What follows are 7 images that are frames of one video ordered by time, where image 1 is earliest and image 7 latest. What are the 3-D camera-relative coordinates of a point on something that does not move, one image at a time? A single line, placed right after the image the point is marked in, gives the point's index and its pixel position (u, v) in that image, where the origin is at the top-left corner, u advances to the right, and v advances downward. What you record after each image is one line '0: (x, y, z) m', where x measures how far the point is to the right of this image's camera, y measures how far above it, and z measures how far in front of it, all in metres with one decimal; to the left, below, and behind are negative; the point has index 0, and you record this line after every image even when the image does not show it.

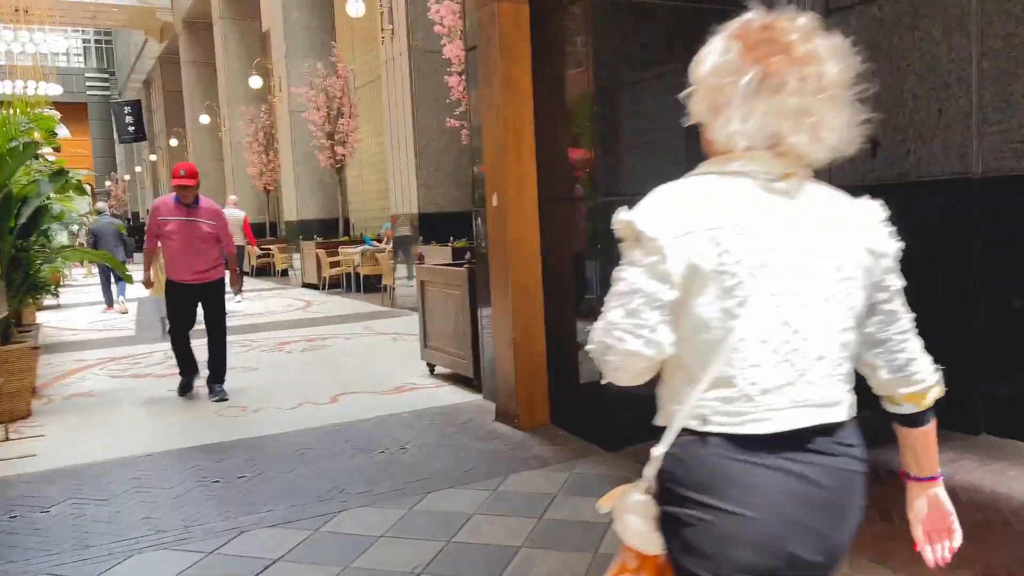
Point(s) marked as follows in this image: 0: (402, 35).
0: (-1.2, +2.6, +8.5) m
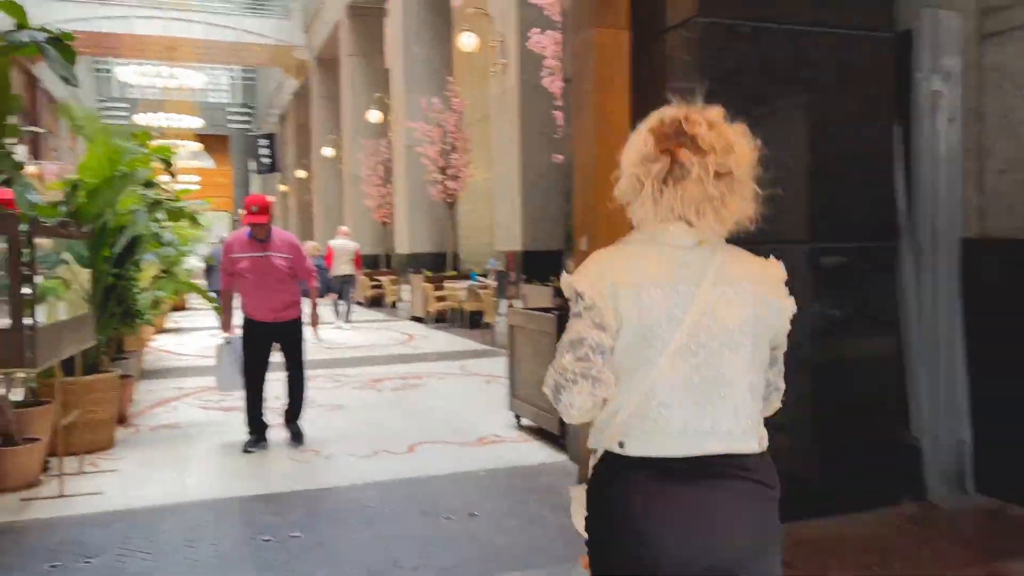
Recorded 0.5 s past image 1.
0: (0.0, +2.2, +8.3) m
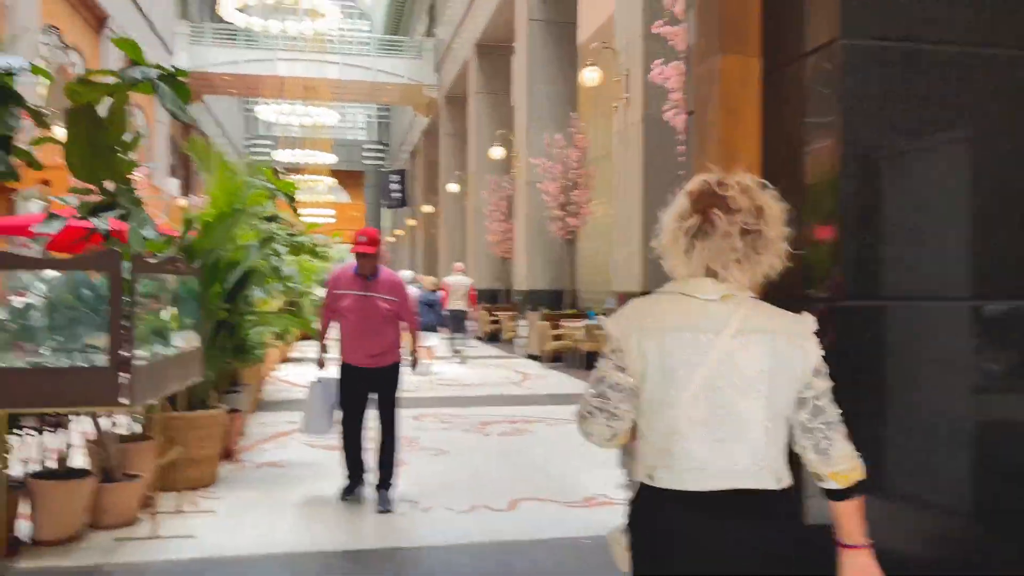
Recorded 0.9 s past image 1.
0: (+1.2, +1.8, +8.0) m
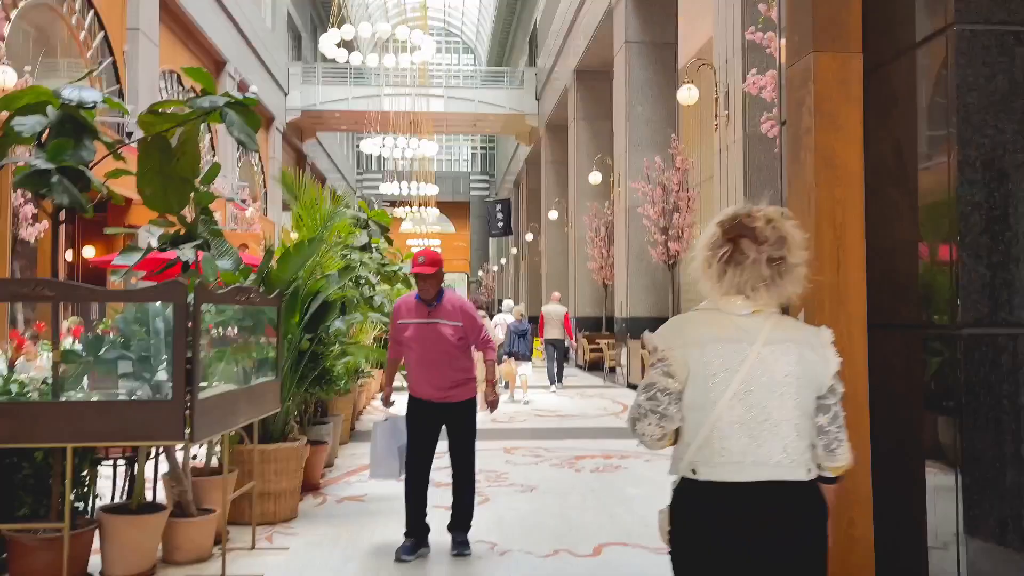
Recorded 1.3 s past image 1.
0: (+2.1, +1.6, +7.6) m
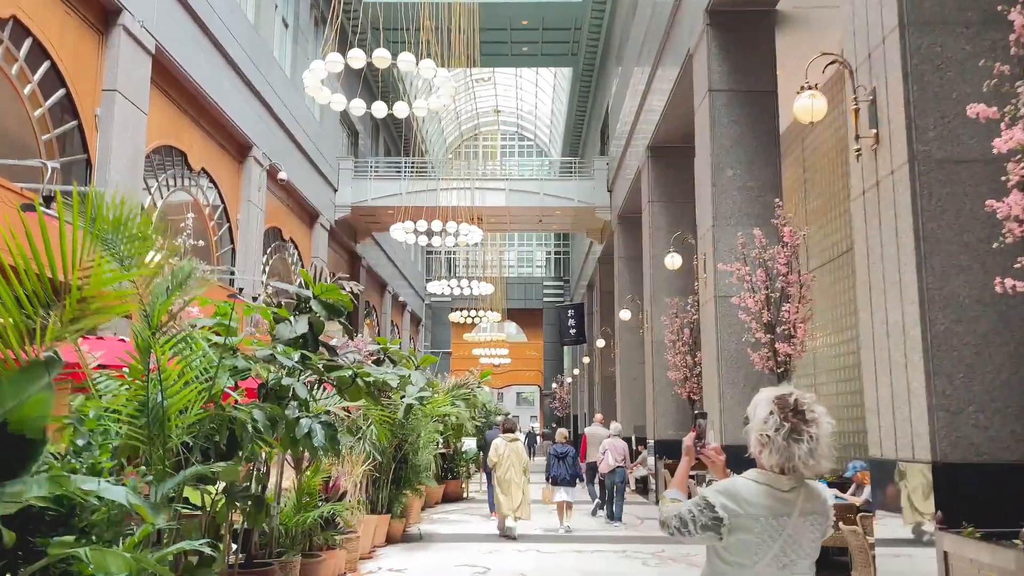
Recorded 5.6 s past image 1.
0: (+2.2, +0.9, +4.8) m
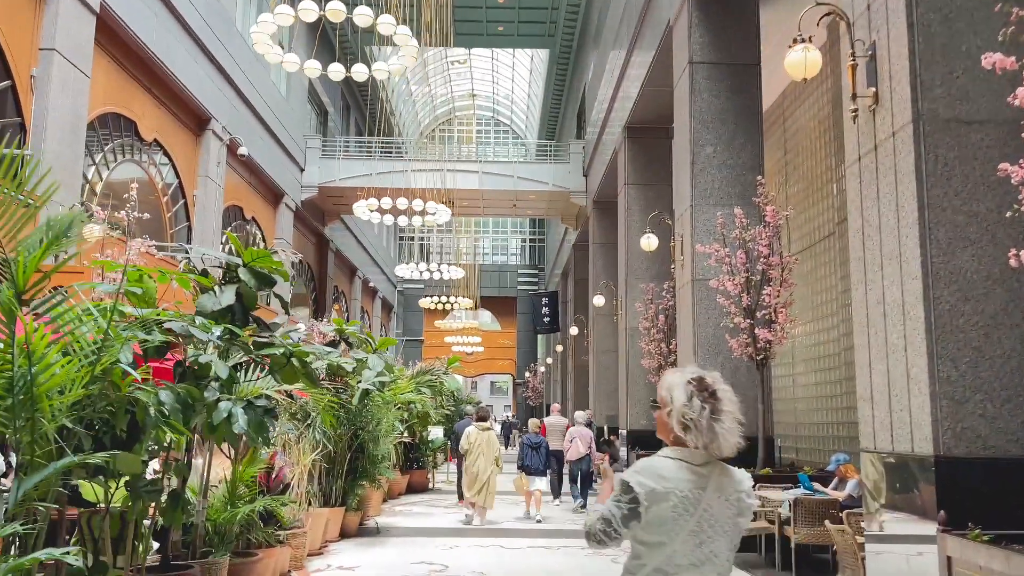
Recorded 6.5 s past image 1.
0: (+2.0, +1.0, +4.3) m
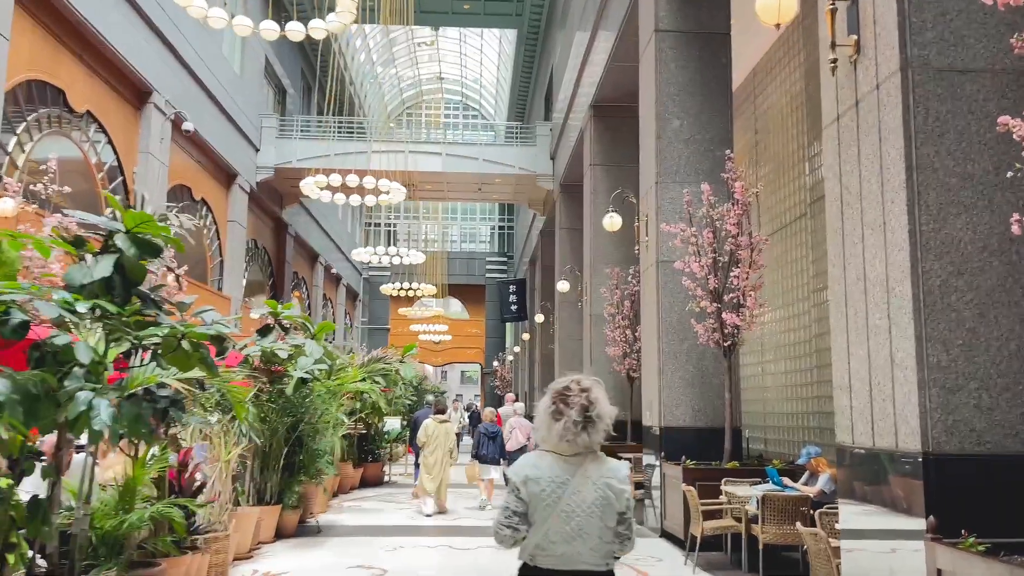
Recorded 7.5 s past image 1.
0: (+1.7, +1.1, +3.8) m
